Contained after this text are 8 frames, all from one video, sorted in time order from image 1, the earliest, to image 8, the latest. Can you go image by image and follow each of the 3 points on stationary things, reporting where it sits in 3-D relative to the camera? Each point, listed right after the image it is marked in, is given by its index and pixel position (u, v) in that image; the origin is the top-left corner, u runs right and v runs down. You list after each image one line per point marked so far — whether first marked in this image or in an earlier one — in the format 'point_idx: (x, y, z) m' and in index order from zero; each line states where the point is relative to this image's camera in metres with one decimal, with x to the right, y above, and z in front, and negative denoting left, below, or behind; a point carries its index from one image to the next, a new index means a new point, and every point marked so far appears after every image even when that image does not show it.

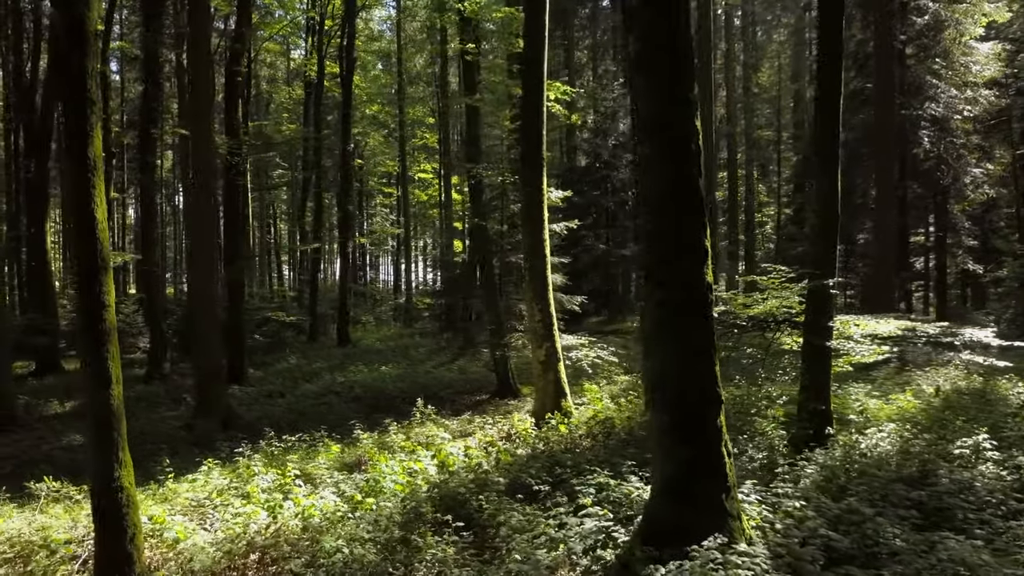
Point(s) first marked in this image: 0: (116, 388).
0: (-3.2, -0.8, +5.2) m
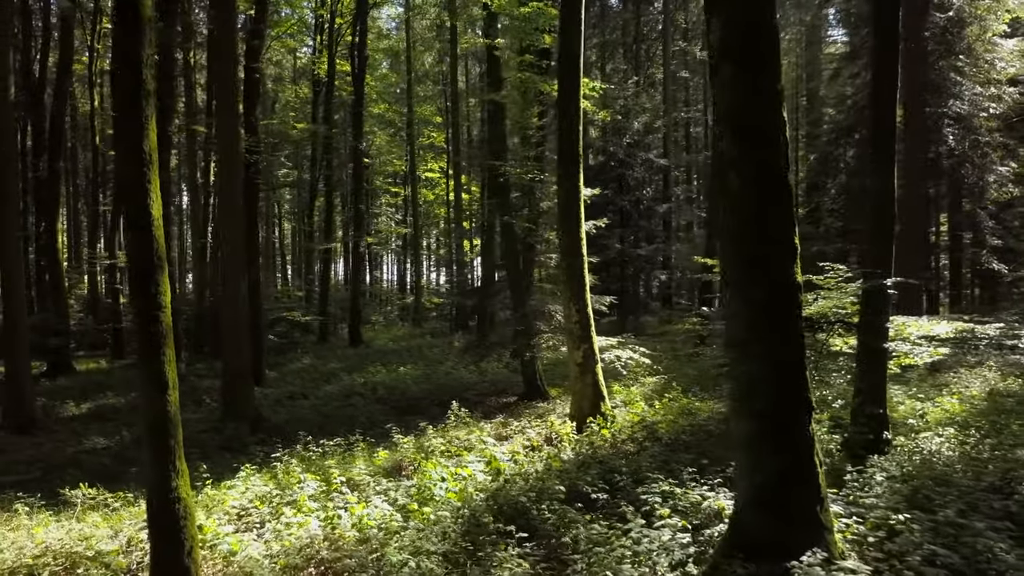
0: (-2.6, -0.8, +5.0) m
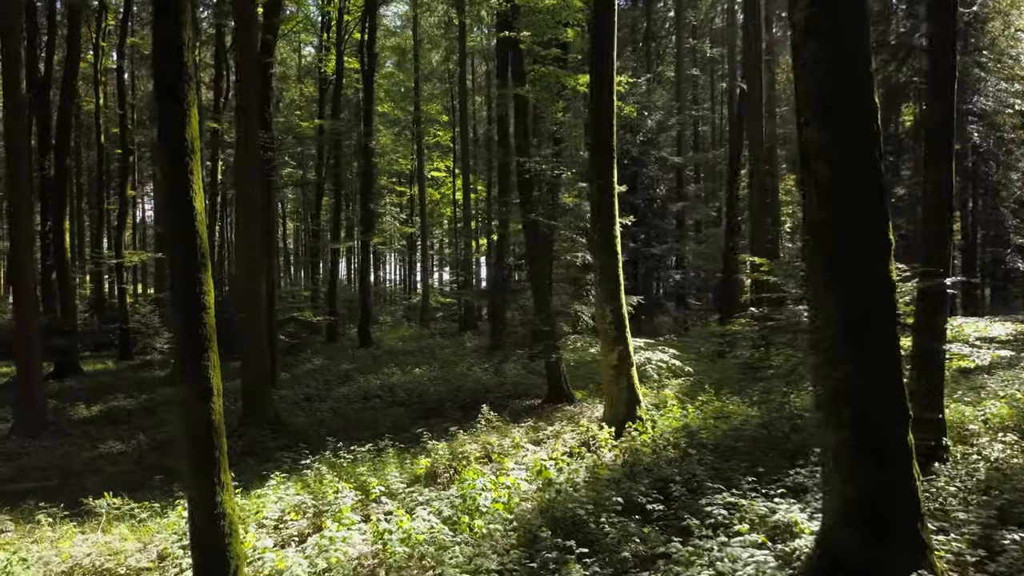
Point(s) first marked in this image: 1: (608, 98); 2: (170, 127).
0: (-2.1, -0.8, +4.6) m
1: (+1.5, +3.0, +10.3) m
2: (-2.4, +1.1, +4.6) m
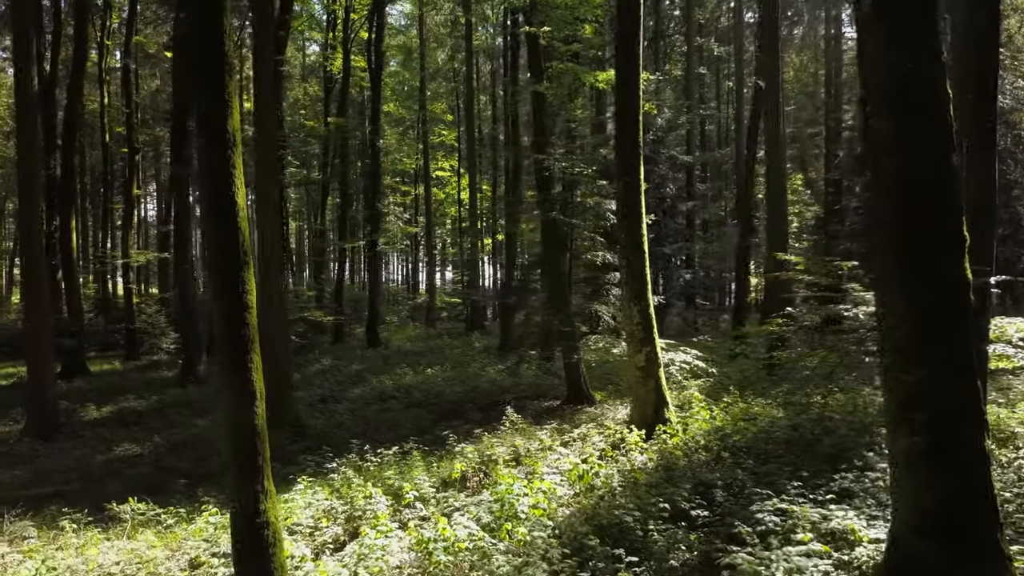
0: (-1.7, -0.8, +4.4) m
1: (+1.9, +3.0, +10.1) m
2: (-2.0, +1.1, +4.4) m
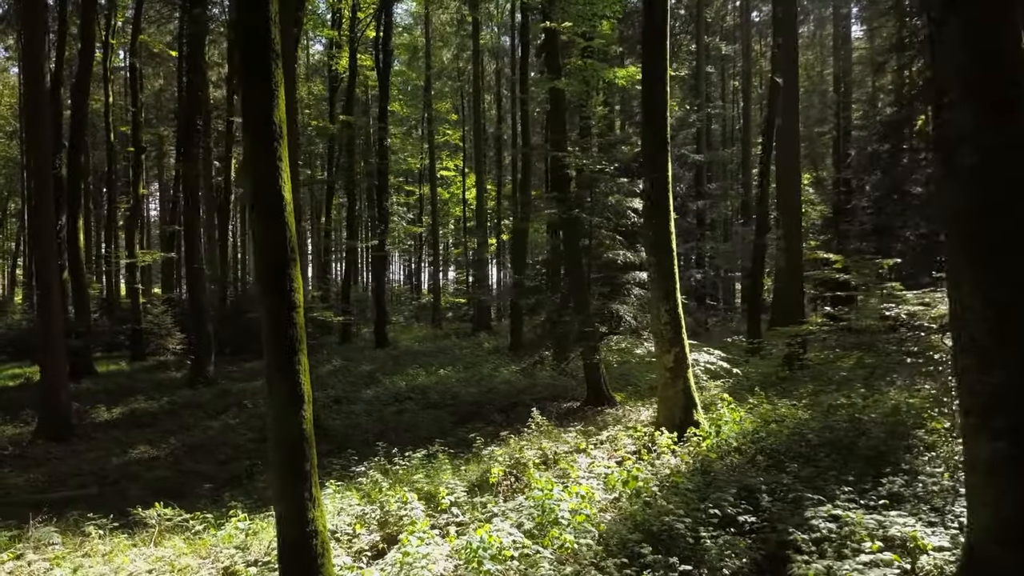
0: (-1.3, -0.8, +4.2) m
1: (+2.3, +3.0, +9.9) m
2: (-1.6, +1.2, +4.2) m
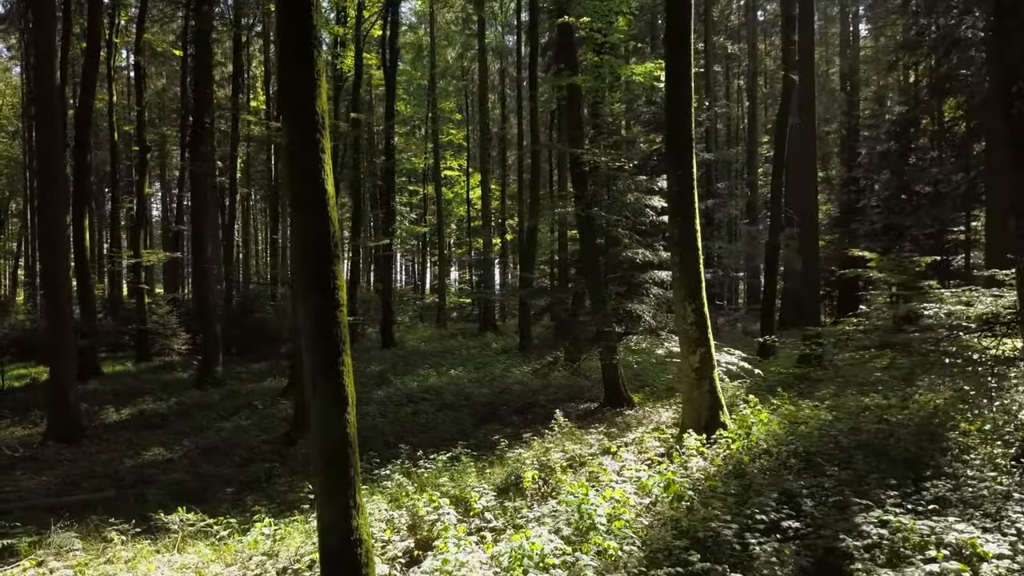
0: (-1.0, -0.8, +4.1) m
1: (+2.6, +3.0, +9.8) m
2: (-1.3, +1.2, +4.0) m
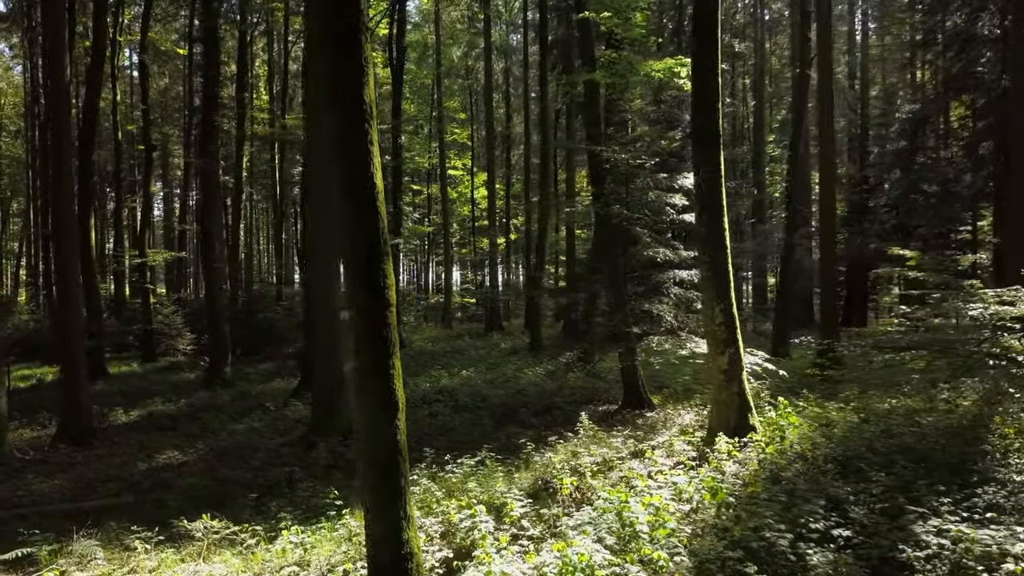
0: (-0.7, -0.8, +3.8) m
1: (+3.0, +3.0, +9.5) m
2: (-1.0, +1.2, +3.8) m
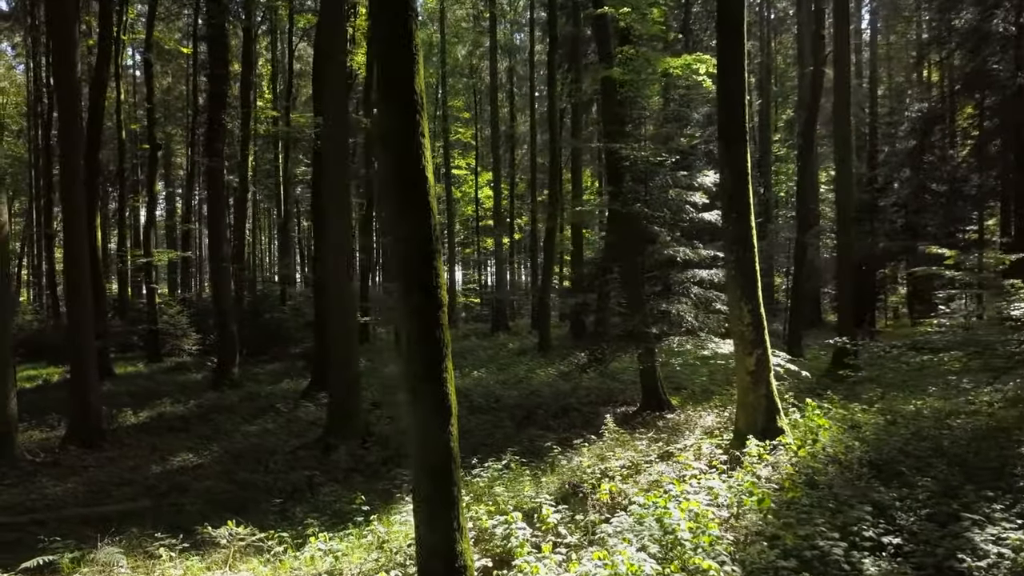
0: (-0.3, -0.8, +3.7) m
1: (+3.3, +3.0, +9.4) m
2: (-0.6, +1.2, +3.6) m
